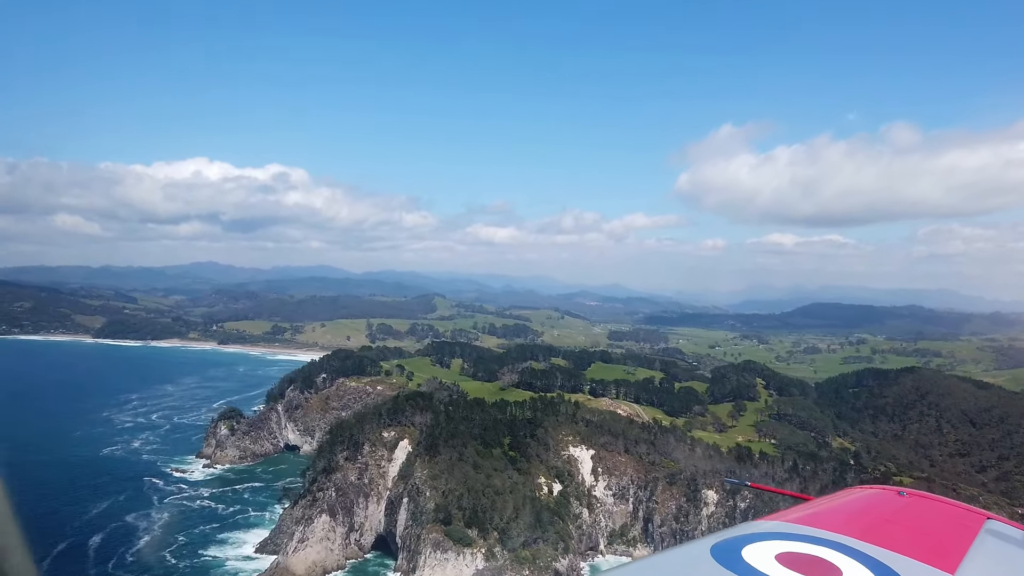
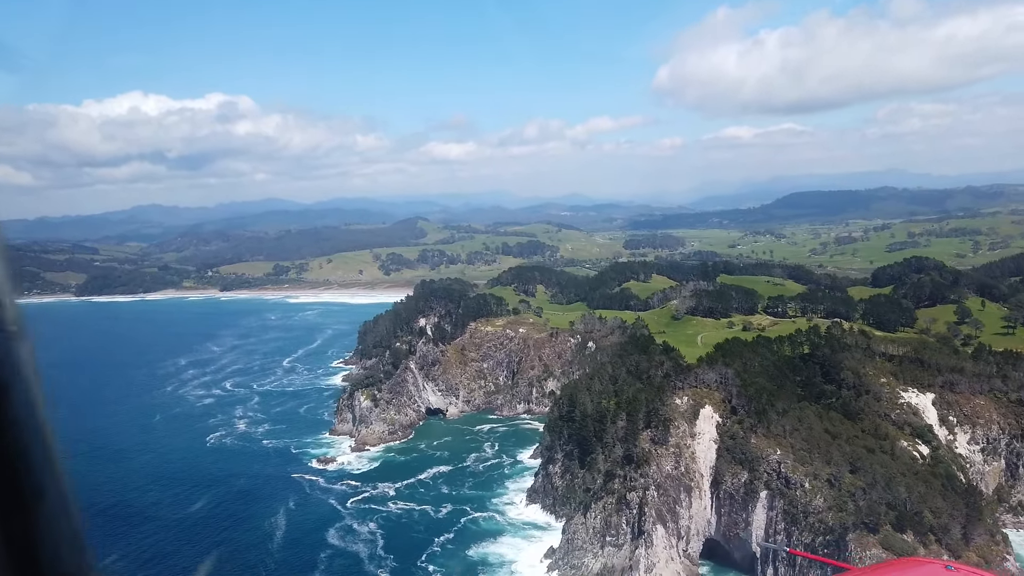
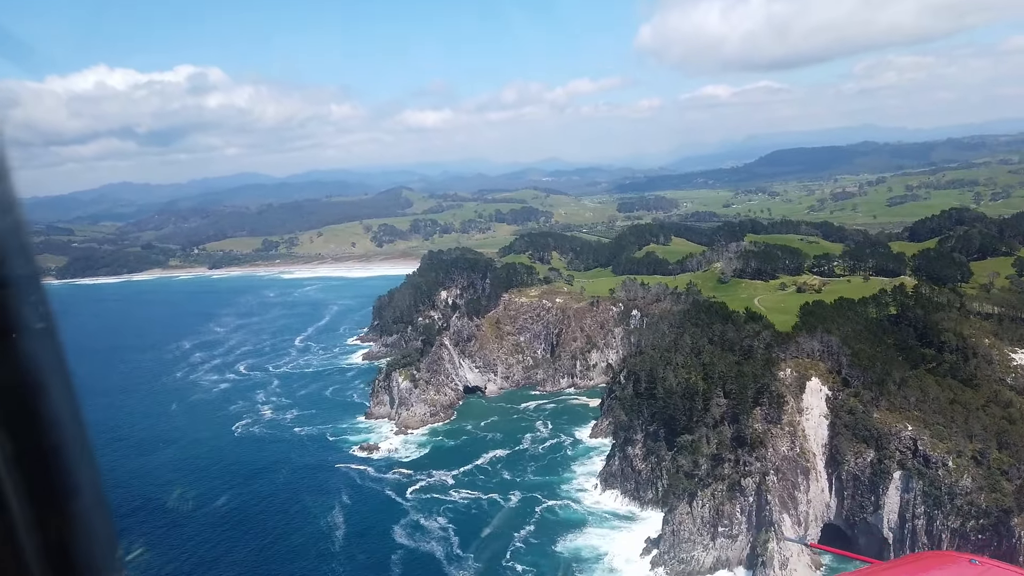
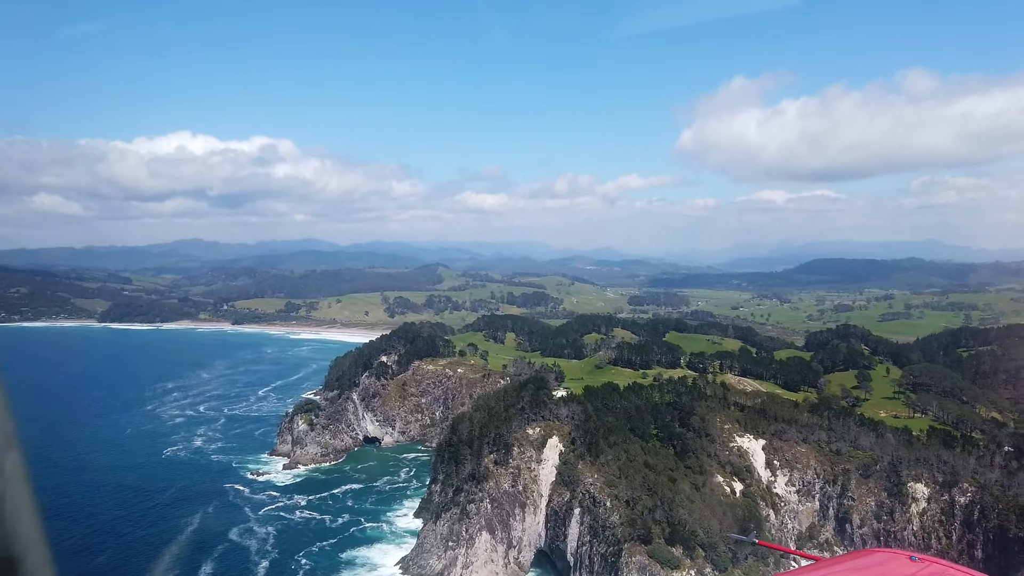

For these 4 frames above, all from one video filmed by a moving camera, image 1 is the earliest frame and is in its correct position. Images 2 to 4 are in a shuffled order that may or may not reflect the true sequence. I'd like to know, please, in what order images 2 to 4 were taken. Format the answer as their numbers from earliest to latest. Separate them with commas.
4, 2, 3
